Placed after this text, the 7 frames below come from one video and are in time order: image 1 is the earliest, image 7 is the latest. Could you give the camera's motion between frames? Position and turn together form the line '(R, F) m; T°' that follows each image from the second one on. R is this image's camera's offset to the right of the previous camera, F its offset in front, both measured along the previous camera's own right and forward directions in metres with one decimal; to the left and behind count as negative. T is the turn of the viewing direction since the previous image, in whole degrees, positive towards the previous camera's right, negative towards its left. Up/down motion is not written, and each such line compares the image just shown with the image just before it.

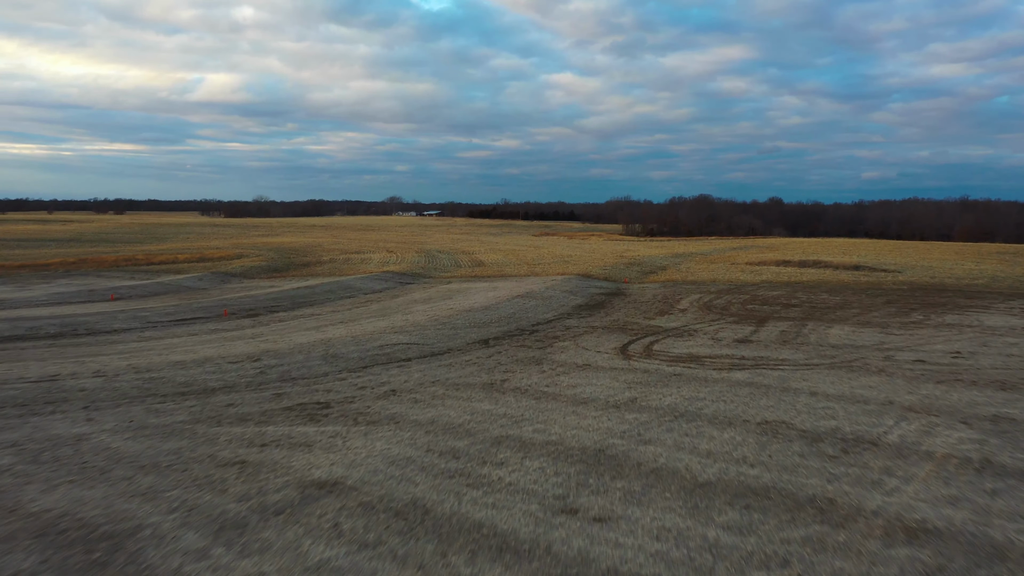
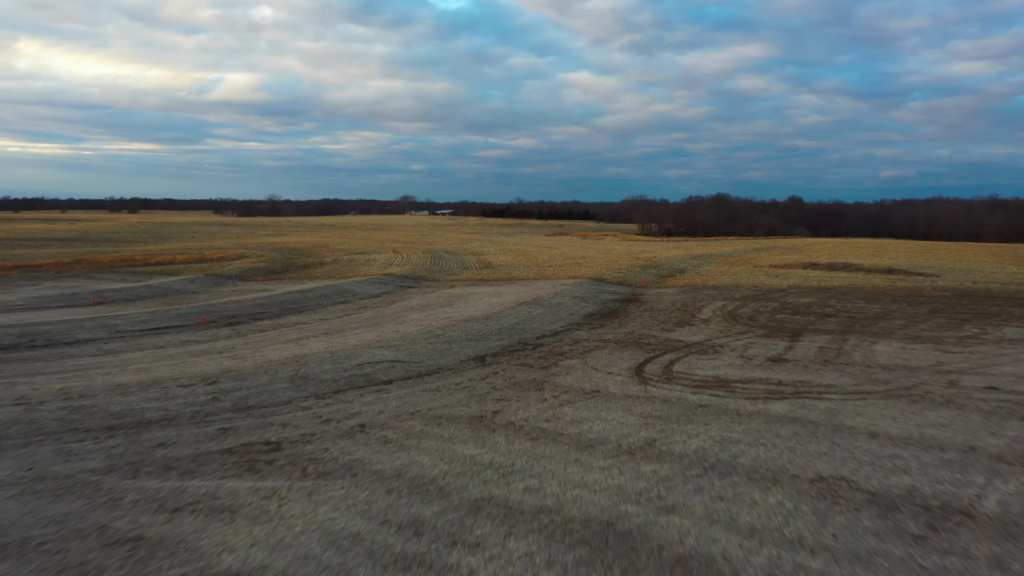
(+0.2, +1.6) m; -1°
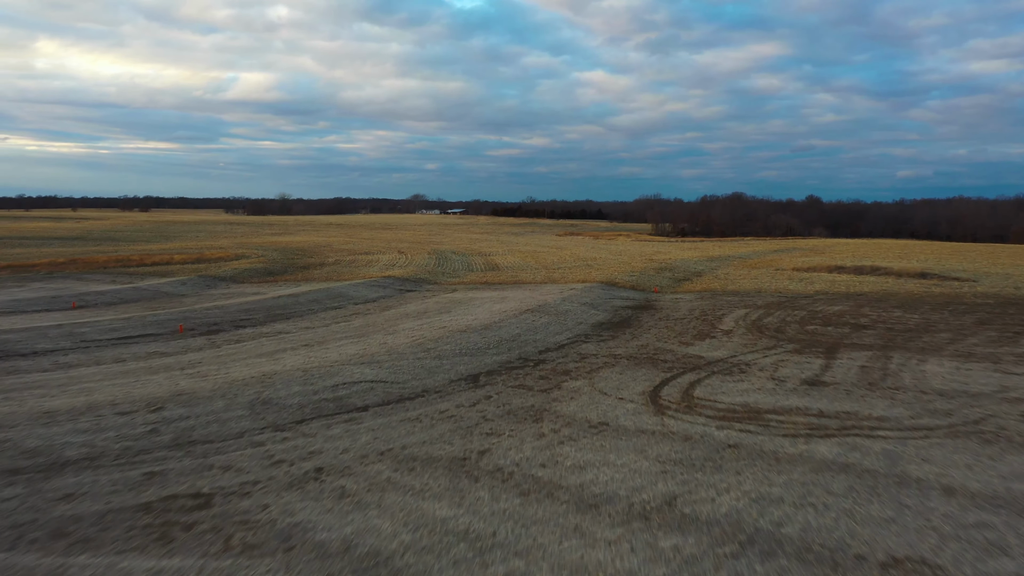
(+0.2, +1.4) m; -1°
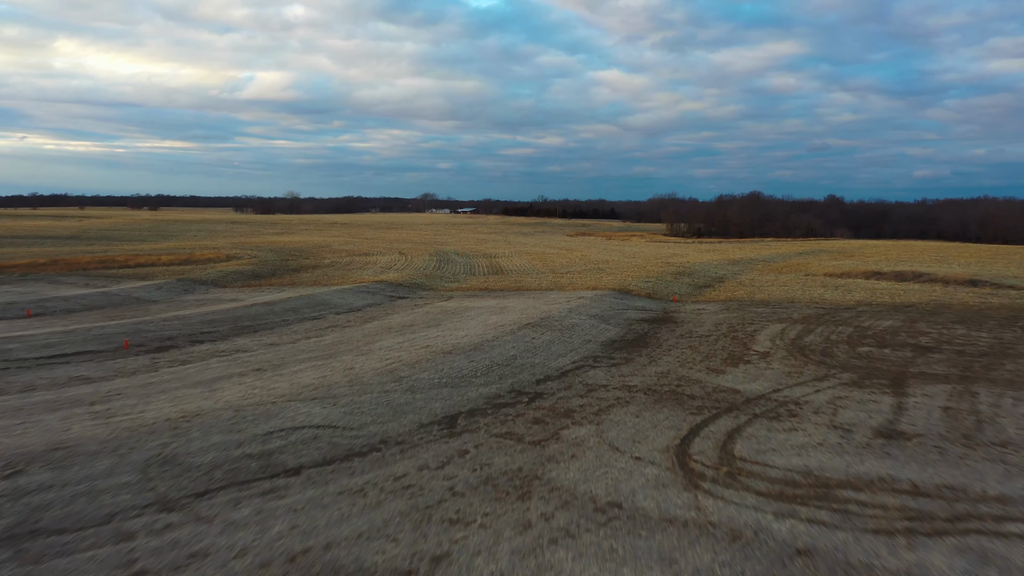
(+0.3, +2.1) m; -1°
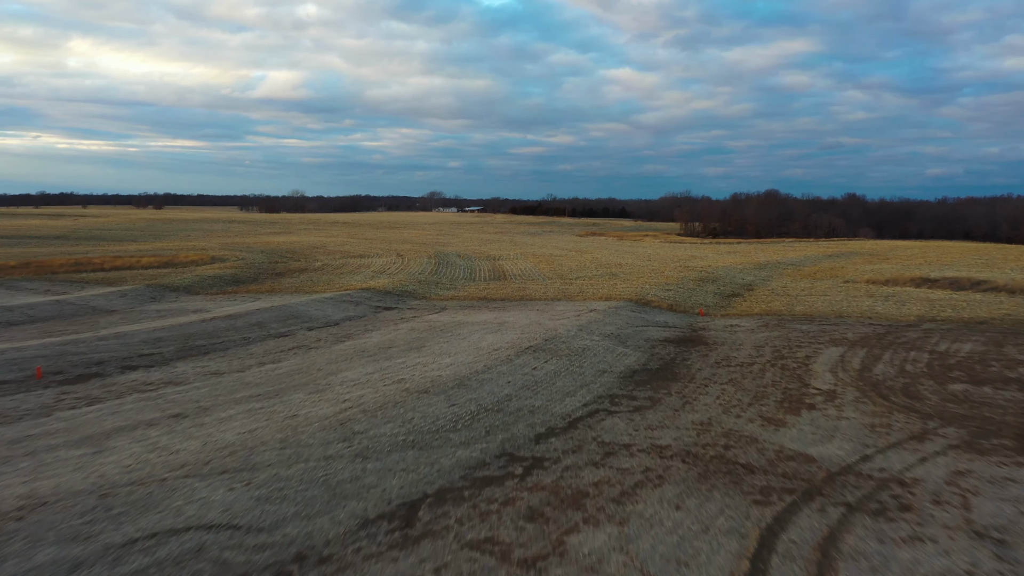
(+0.2, +2.4) m; -1°
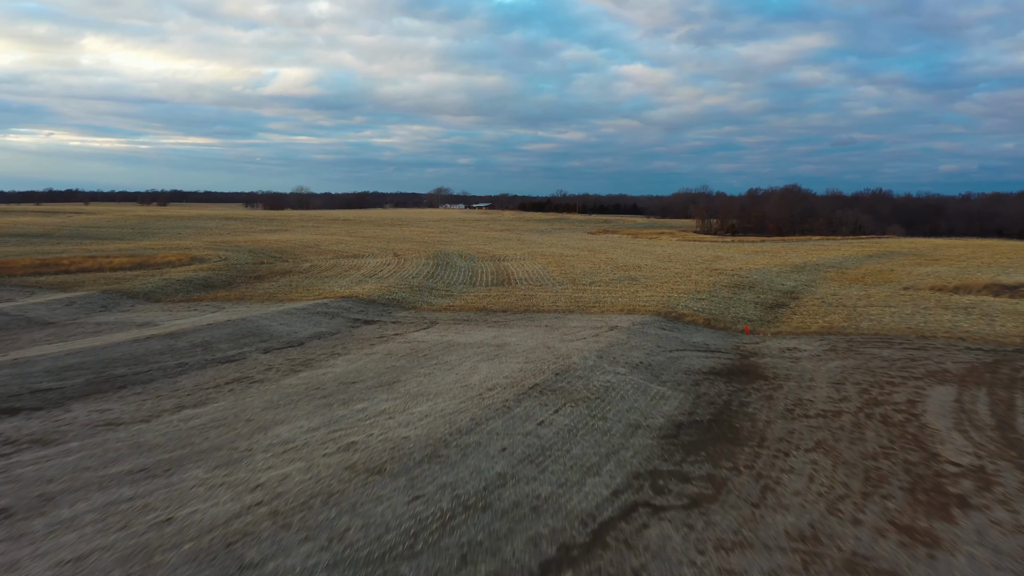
(+0.1, +2.8) m; -1°
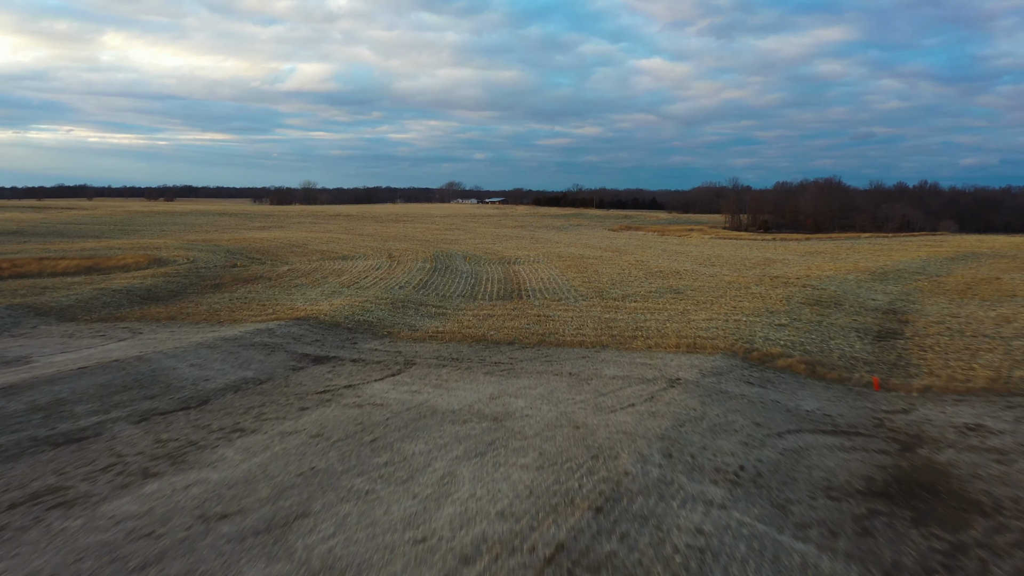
(+0.1, +4.3) m; -1°
